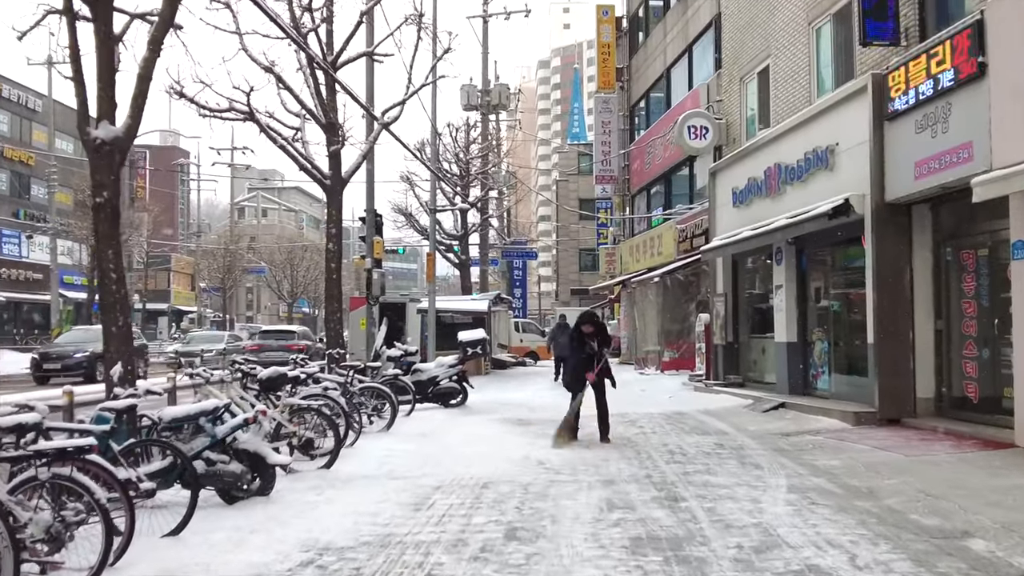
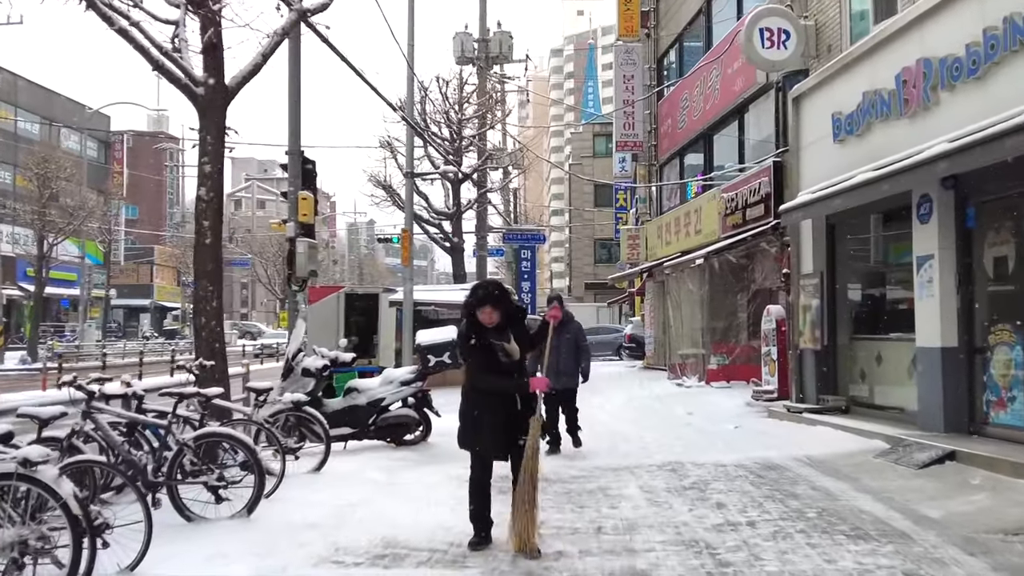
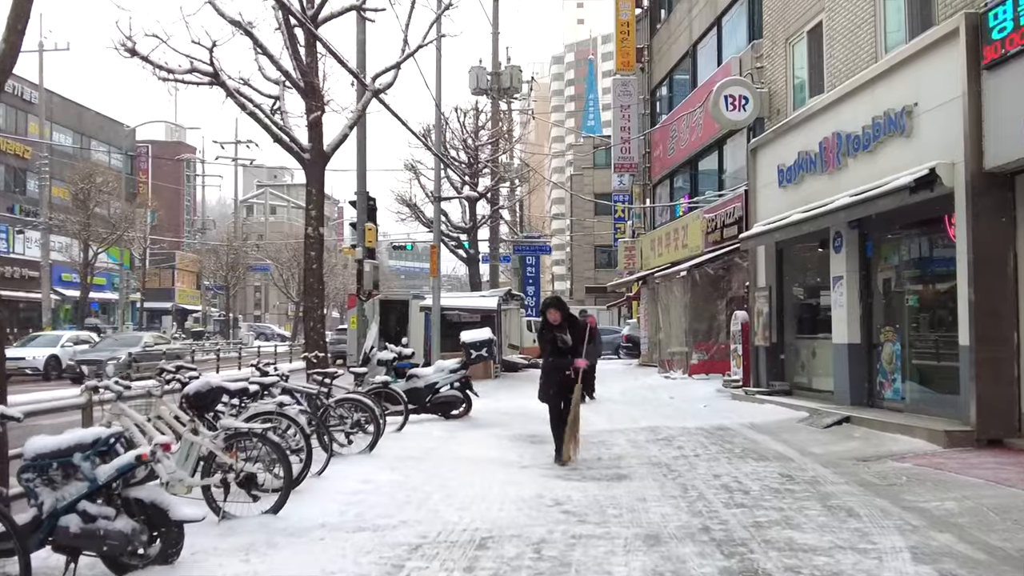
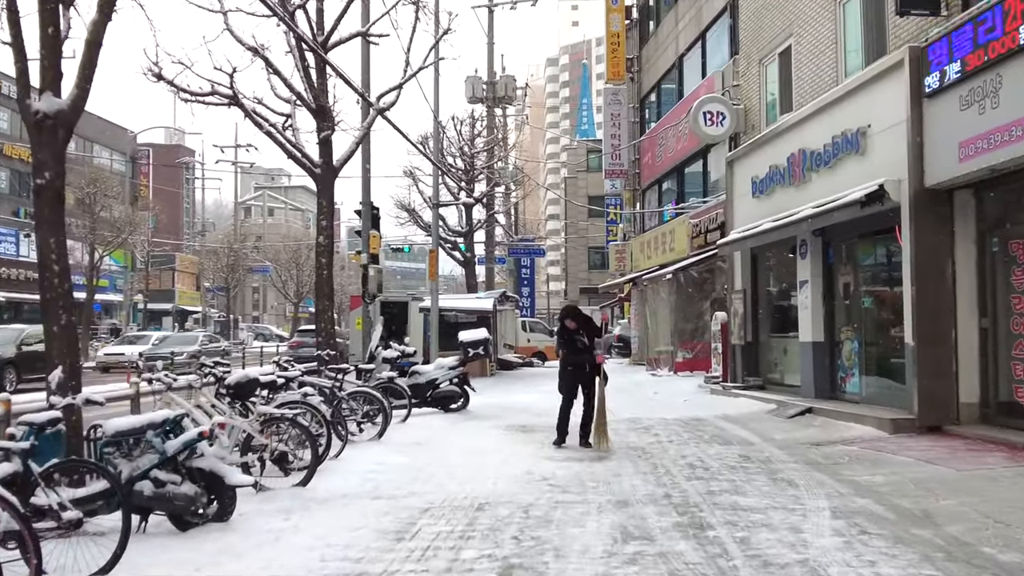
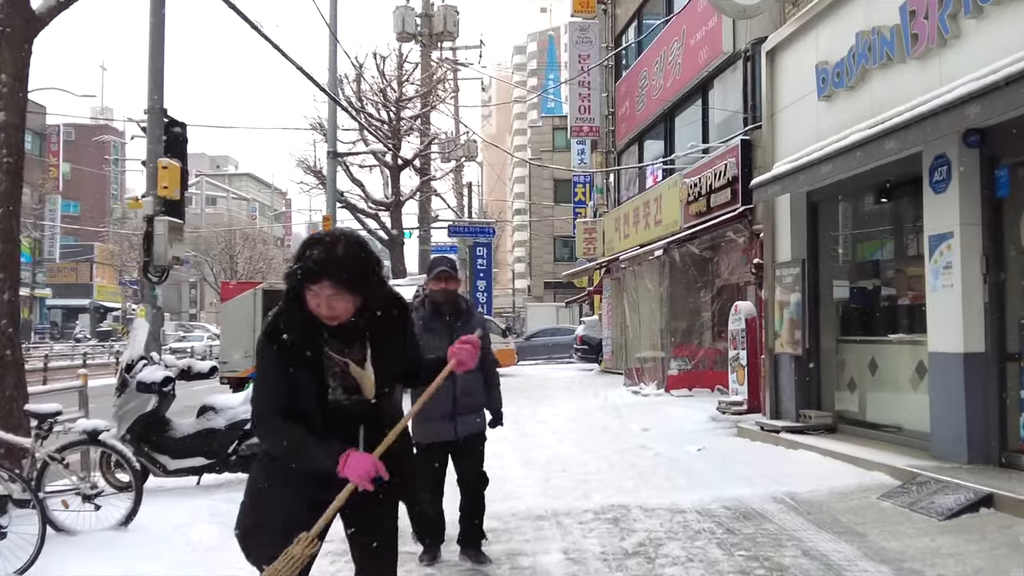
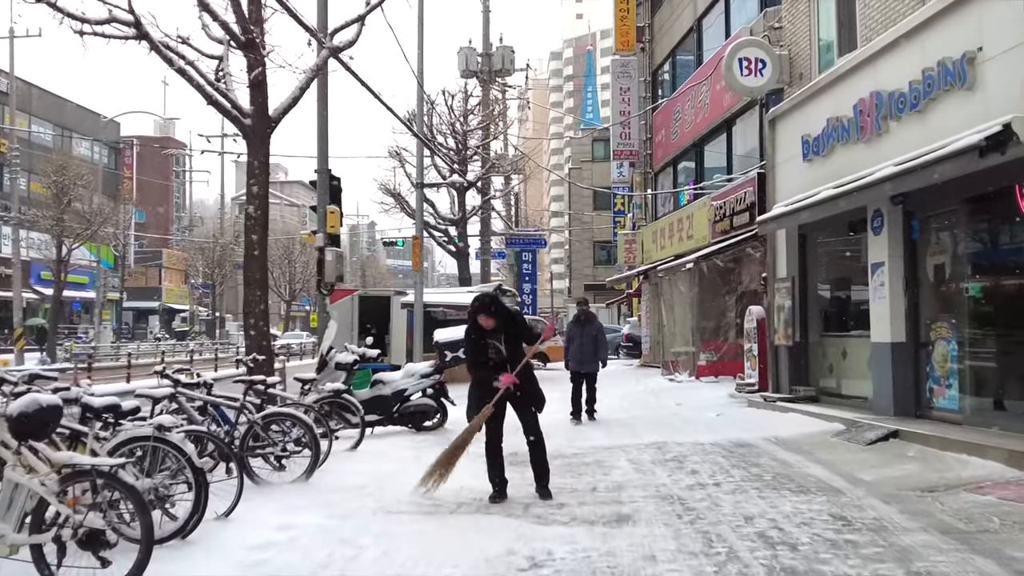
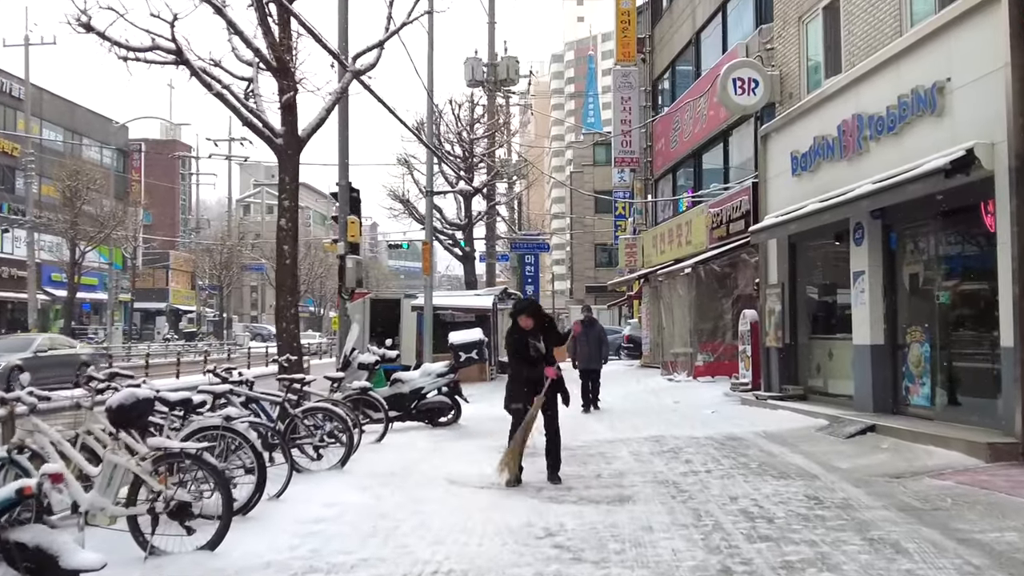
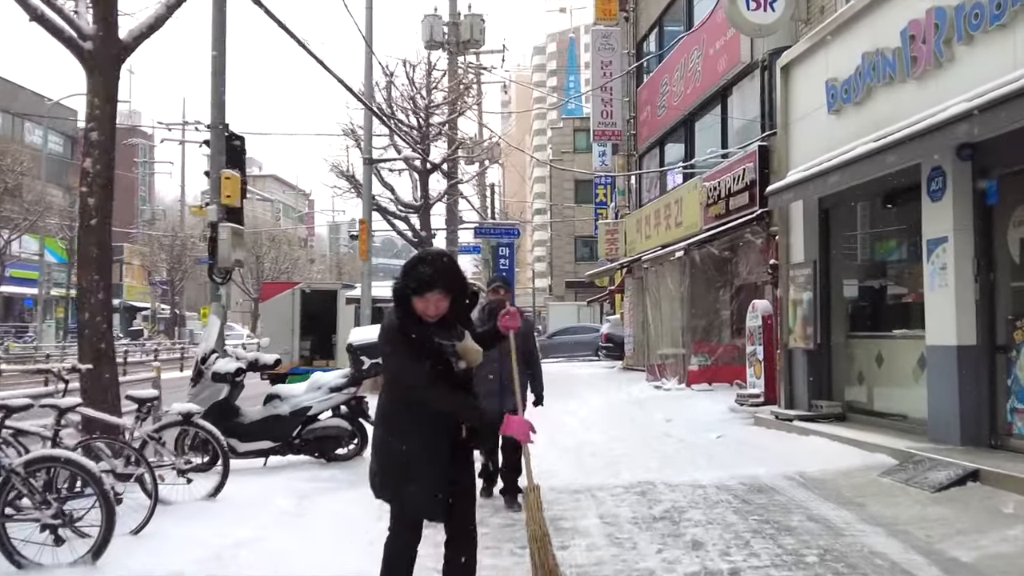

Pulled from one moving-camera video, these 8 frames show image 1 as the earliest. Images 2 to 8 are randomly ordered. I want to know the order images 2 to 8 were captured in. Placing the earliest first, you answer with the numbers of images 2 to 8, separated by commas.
4, 3, 7, 6, 2, 8, 5
